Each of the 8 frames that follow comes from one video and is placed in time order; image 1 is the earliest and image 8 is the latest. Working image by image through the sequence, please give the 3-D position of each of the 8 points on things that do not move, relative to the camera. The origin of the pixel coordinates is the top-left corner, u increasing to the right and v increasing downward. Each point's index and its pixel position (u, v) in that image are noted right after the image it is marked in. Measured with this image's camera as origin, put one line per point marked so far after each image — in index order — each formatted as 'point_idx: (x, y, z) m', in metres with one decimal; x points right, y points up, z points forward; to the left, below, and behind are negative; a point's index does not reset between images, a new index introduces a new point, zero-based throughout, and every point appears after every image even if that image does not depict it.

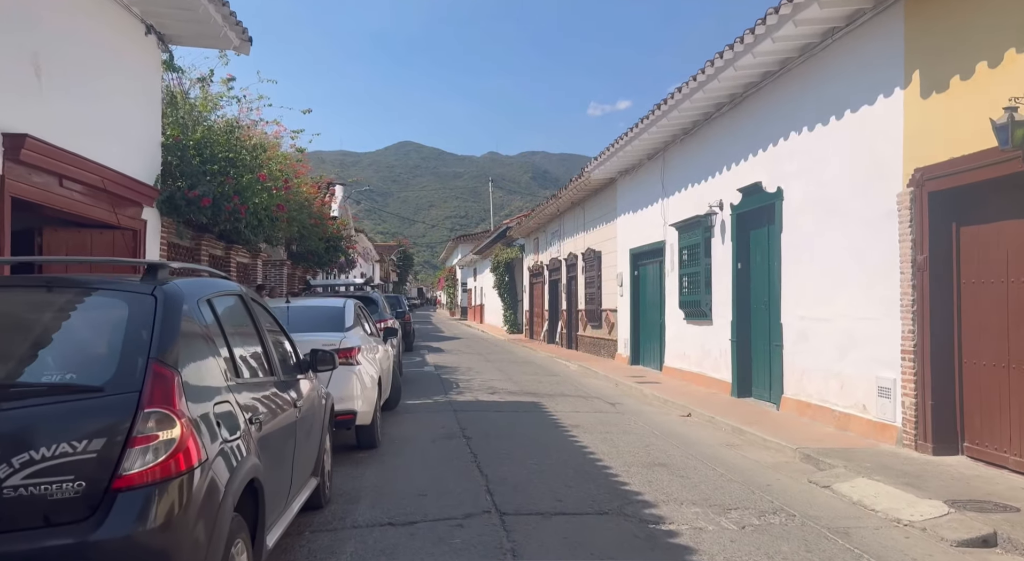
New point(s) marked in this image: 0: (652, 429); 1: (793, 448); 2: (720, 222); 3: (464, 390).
0: (+1.7, -1.8, +9.8) m
1: (+2.9, -1.7, +8.2) m
2: (+3.3, +1.0, +12.6) m
3: (-0.8, -1.9, +13.5) m
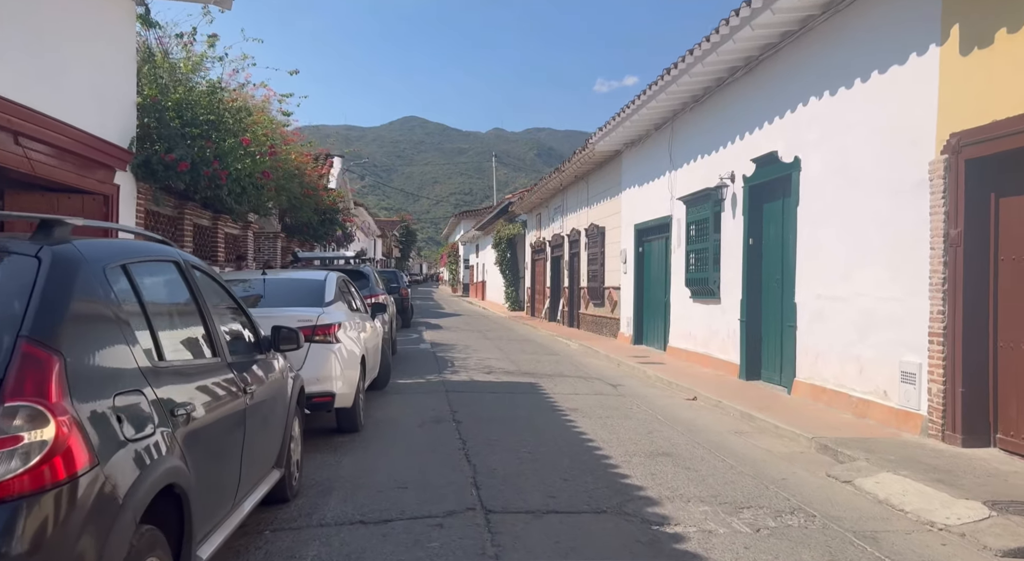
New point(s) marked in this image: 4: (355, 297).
0: (+1.7, -1.6, +9.2) m
1: (+2.8, -1.5, +7.5) m
2: (+3.3, +1.3, +11.9) m
3: (-0.9, -1.4, +12.9) m
4: (-1.9, -0.2, +9.7) m
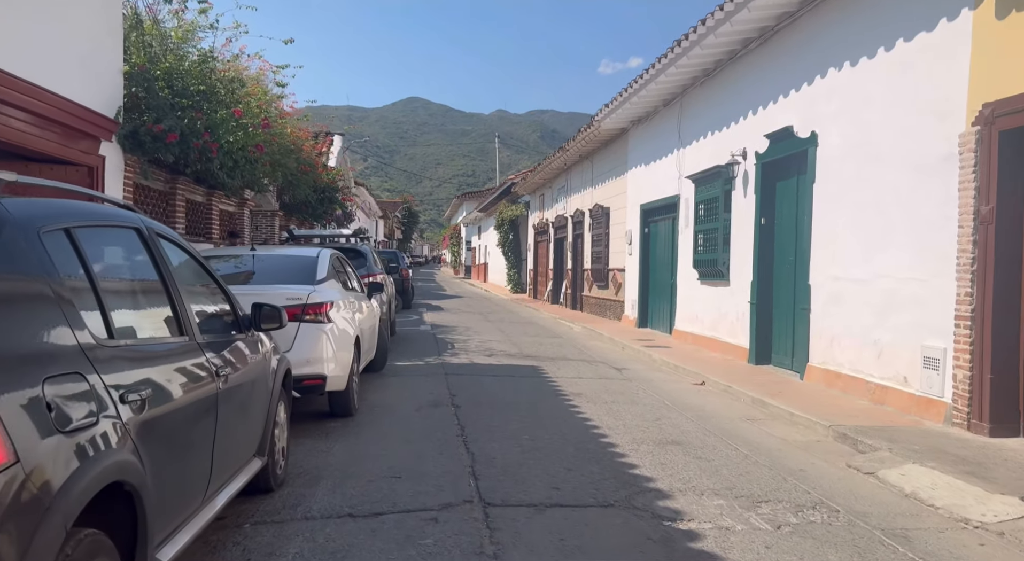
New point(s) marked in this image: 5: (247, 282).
0: (+1.7, -1.3, +8.8) m
1: (+2.8, -1.3, +7.2) m
2: (+3.3, +1.6, +11.5) m
3: (-0.8, -1.1, +12.5) m
4: (-1.9, 0.0, +9.3) m
5: (-2.5, 0.0, +7.4) m
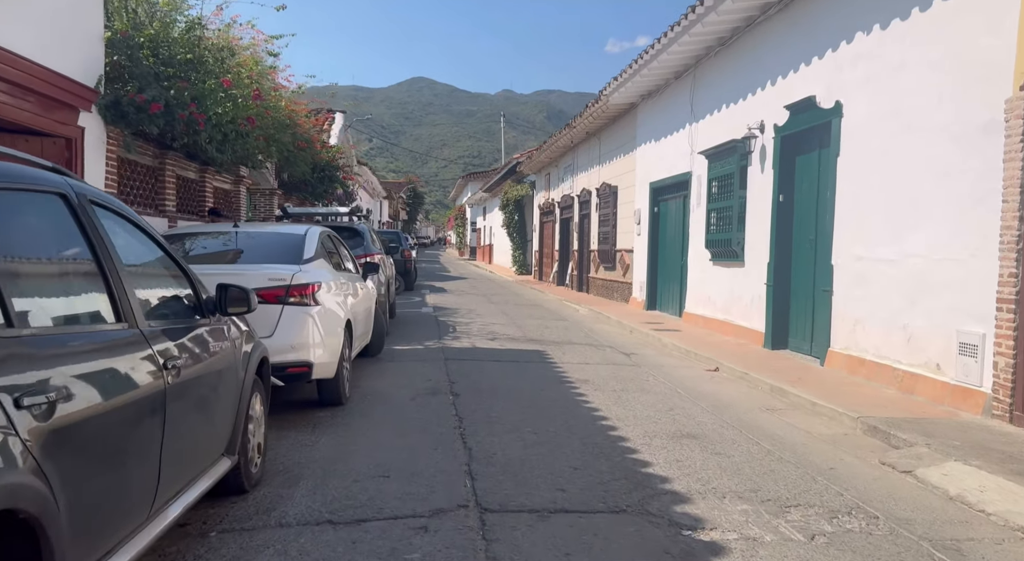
0: (+1.7, -1.1, +8.3) m
1: (+2.8, -1.1, +6.6) m
2: (+3.4, +1.8, +10.9) m
3: (-0.8, -0.8, +12.0) m
4: (-1.9, +0.3, +8.7) m
5: (-2.4, +0.2, +6.9) m
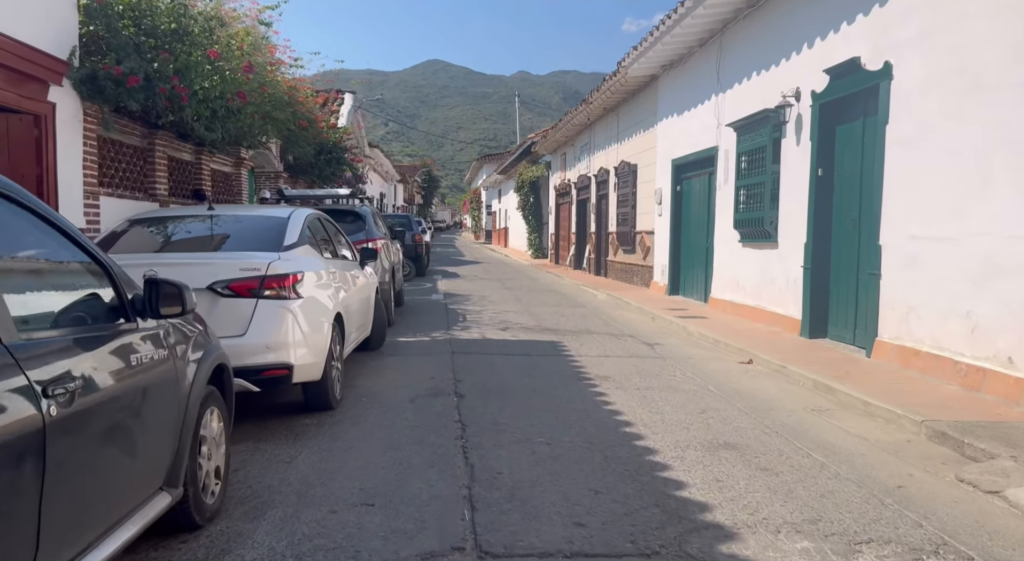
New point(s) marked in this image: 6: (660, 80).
0: (+1.8, -1.0, +7.5) m
1: (+2.9, -1.0, +5.8) m
2: (+3.5, +2.1, +9.9) m
3: (-0.6, -0.6, +11.2) m
4: (-1.7, +0.4, +7.9) m
5: (-2.4, +0.3, +6.1) m
6: (+2.9, +4.0, +15.8) m
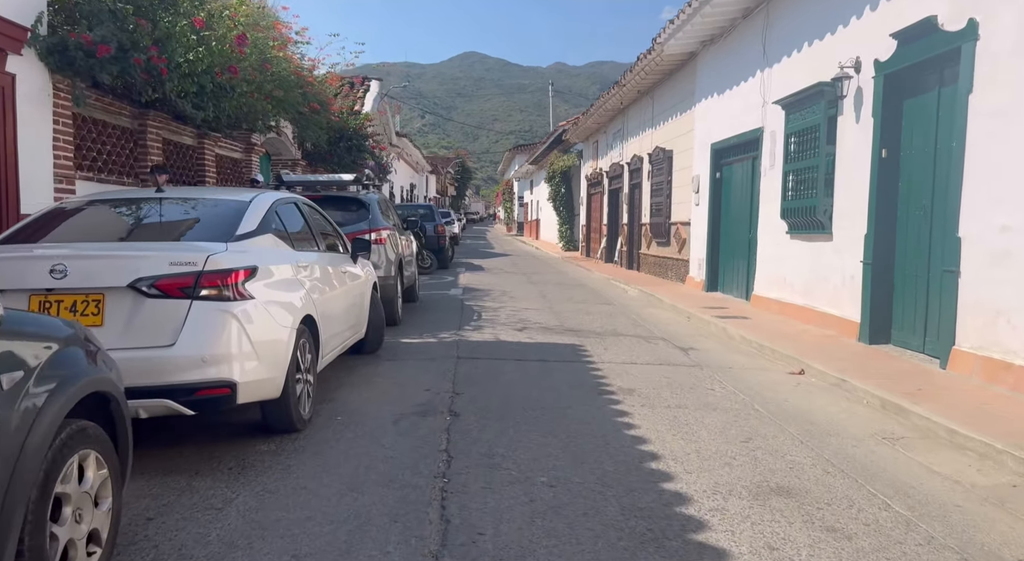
0: (+1.9, -1.0, +6.3) m
1: (+2.9, -1.0, +4.6) m
2: (+3.7, +2.1, +8.7) m
3: (-0.3, -0.5, +10.2) m
4: (-1.6, +0.4, +6.9) m
5: (-2.3, +0.3, +5.1) m
6: (+3.4, +4.1, +14.5) m
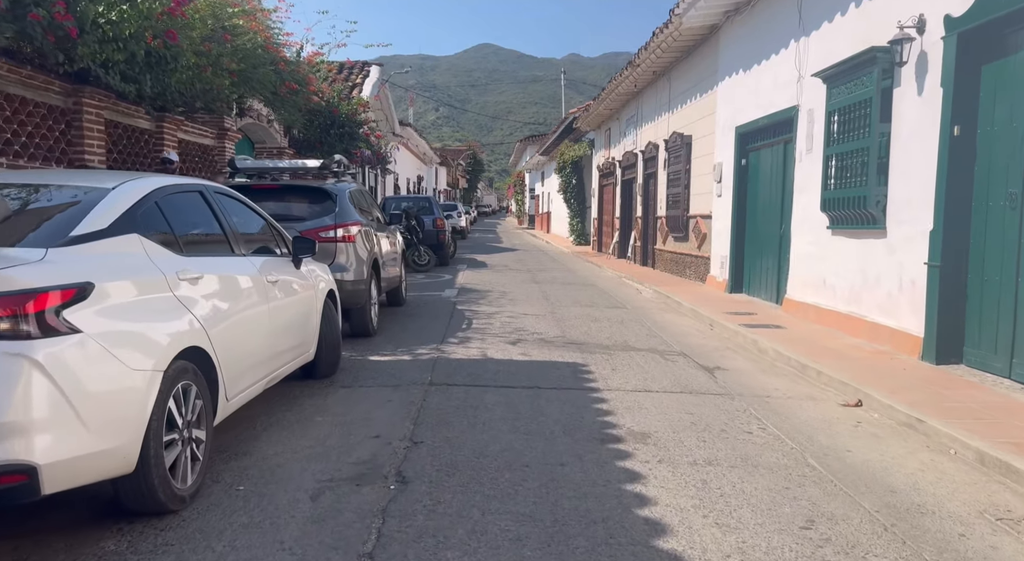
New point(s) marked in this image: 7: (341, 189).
0: (+1.7, -1.0, +4.8) m
1: (+2.7, -1.1, +3.0) m
2: (+3.6, +2.0, +7.1) m
3: (-0.4, -0.6, +8.7) m
4: (-1.8, +0.3, +5.5) m
5: (-2.5, +0.2, +3.6) m
6: (+3.4, +4.1, +12.9) m
7: (-1.9, +1.0, +8.5) m
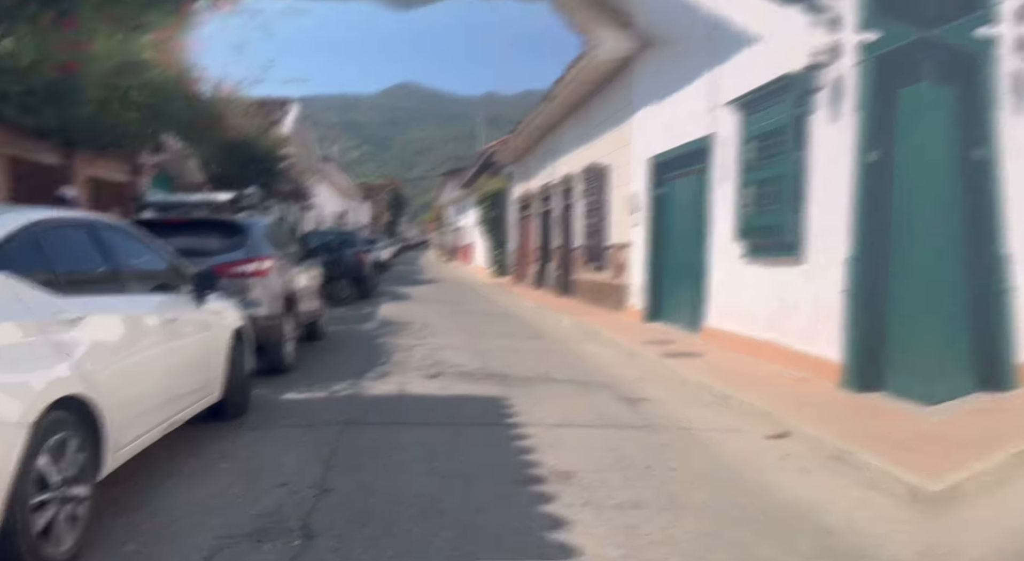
0: (+1.3, -1.2, +4.6) m
1: (+2.4, -1.2, +3.0) m
2: (+2.9, +1.8, +7.2) m
3: (-1.2, -0.9, +8.4) m
4: (-2.3, +0.1, +5.1) m
5: (-2.9, 0.0, +3.2) m
6: (+2.3, +3.6, +13.0) m
7: (-2.6, +0.7, +8.1) m
